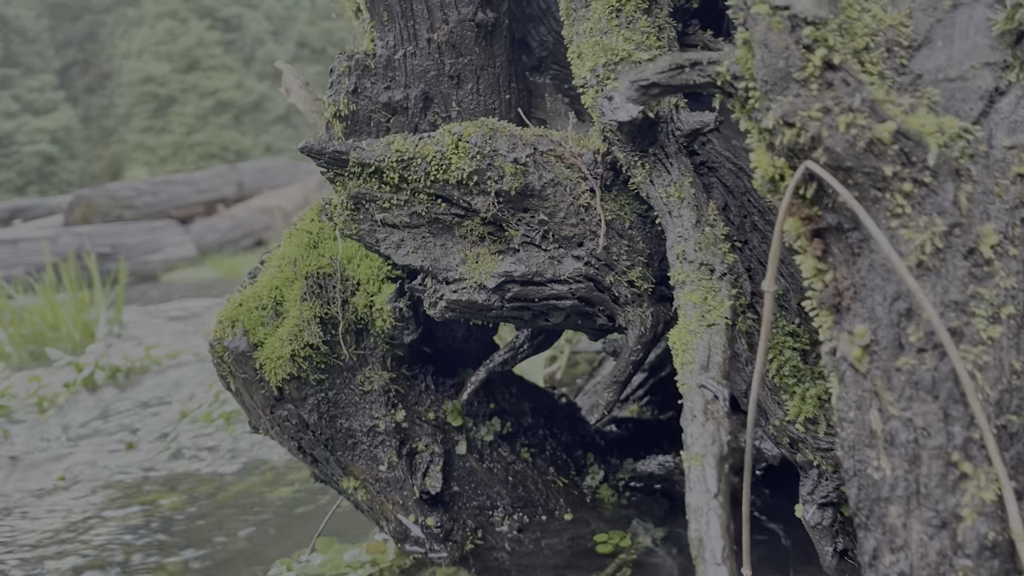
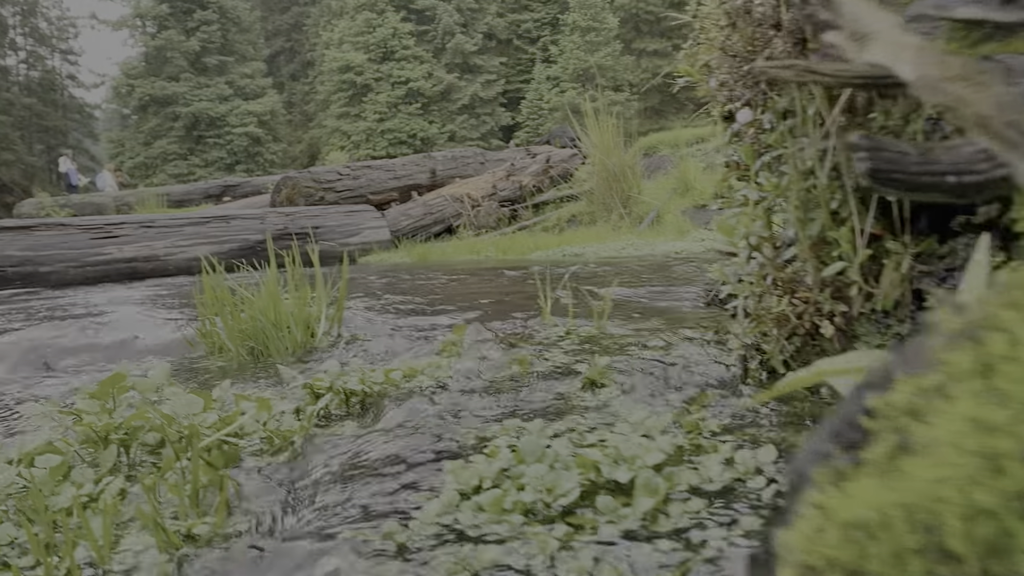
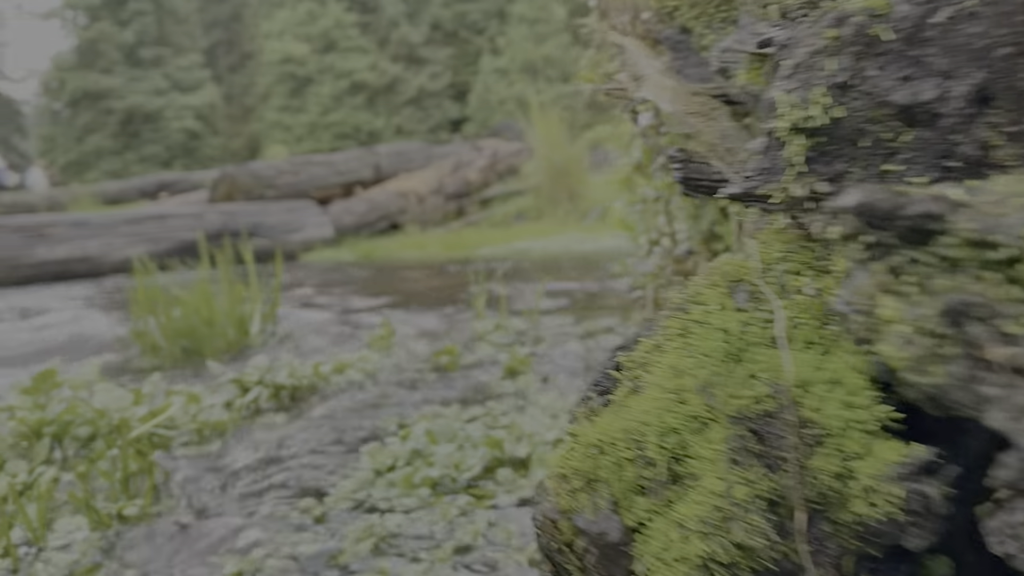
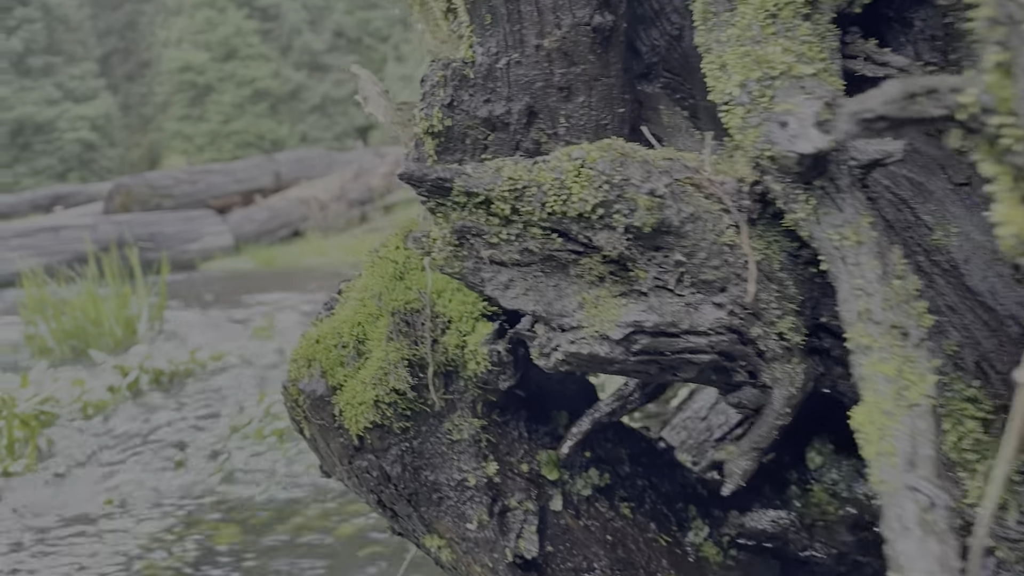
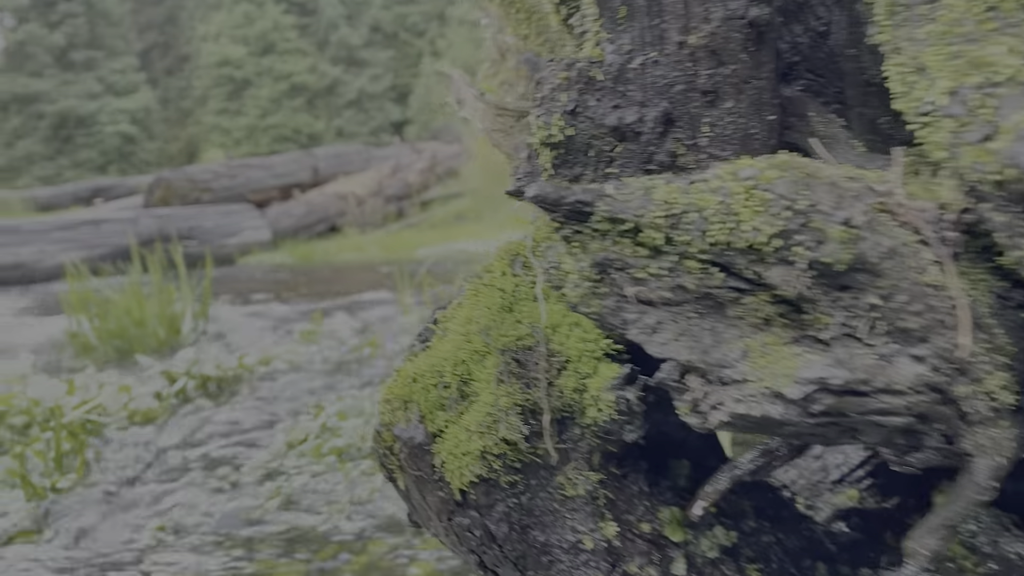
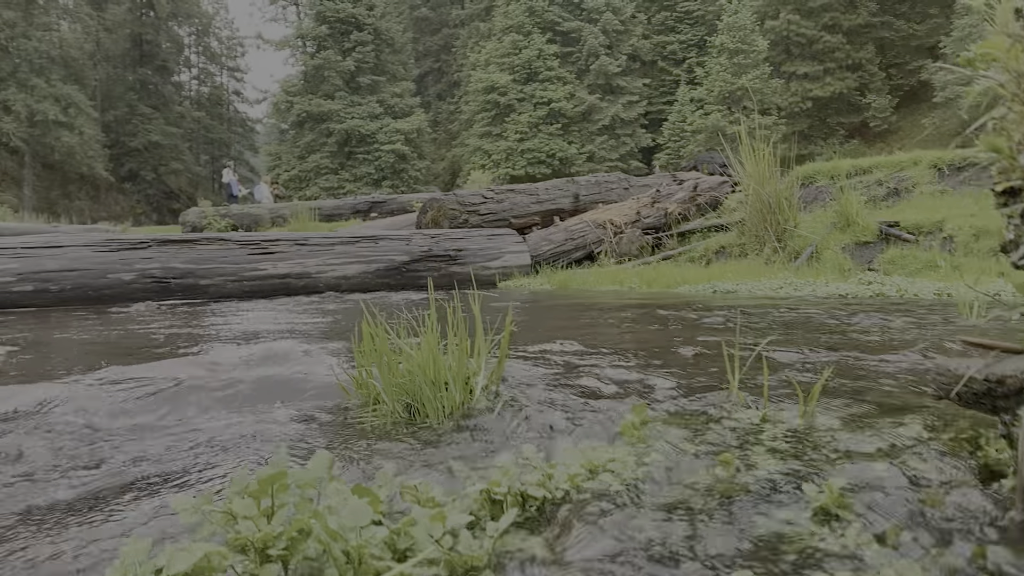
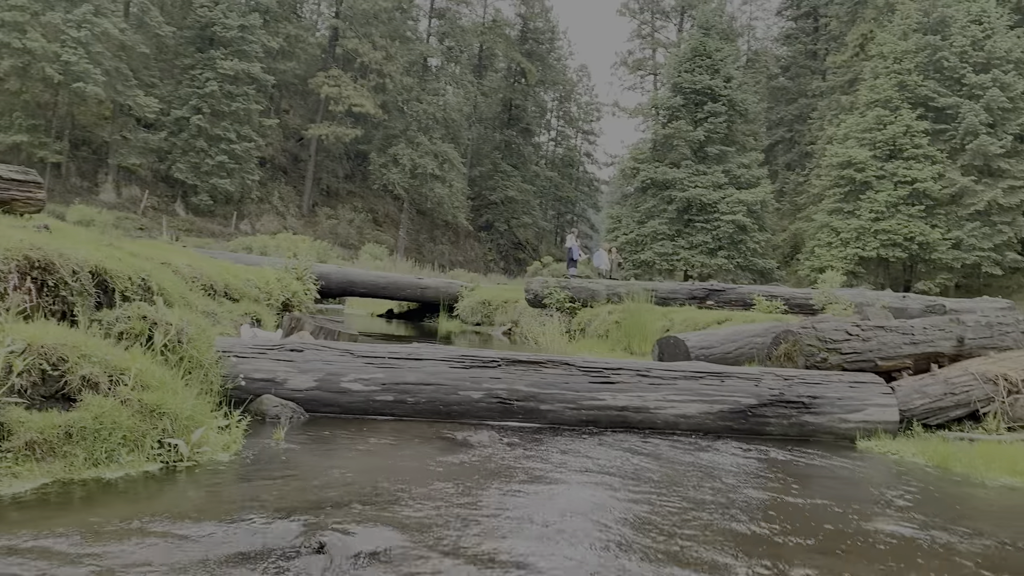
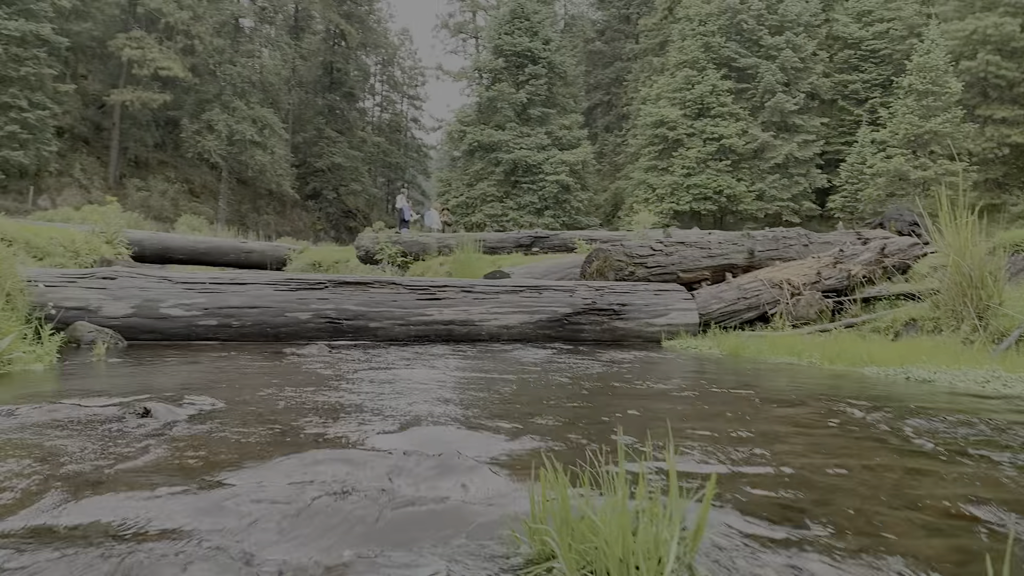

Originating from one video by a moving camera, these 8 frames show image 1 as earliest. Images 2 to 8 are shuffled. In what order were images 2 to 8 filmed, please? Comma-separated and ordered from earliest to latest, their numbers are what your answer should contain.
4, 5, 3, 2, 6, 8, 7
